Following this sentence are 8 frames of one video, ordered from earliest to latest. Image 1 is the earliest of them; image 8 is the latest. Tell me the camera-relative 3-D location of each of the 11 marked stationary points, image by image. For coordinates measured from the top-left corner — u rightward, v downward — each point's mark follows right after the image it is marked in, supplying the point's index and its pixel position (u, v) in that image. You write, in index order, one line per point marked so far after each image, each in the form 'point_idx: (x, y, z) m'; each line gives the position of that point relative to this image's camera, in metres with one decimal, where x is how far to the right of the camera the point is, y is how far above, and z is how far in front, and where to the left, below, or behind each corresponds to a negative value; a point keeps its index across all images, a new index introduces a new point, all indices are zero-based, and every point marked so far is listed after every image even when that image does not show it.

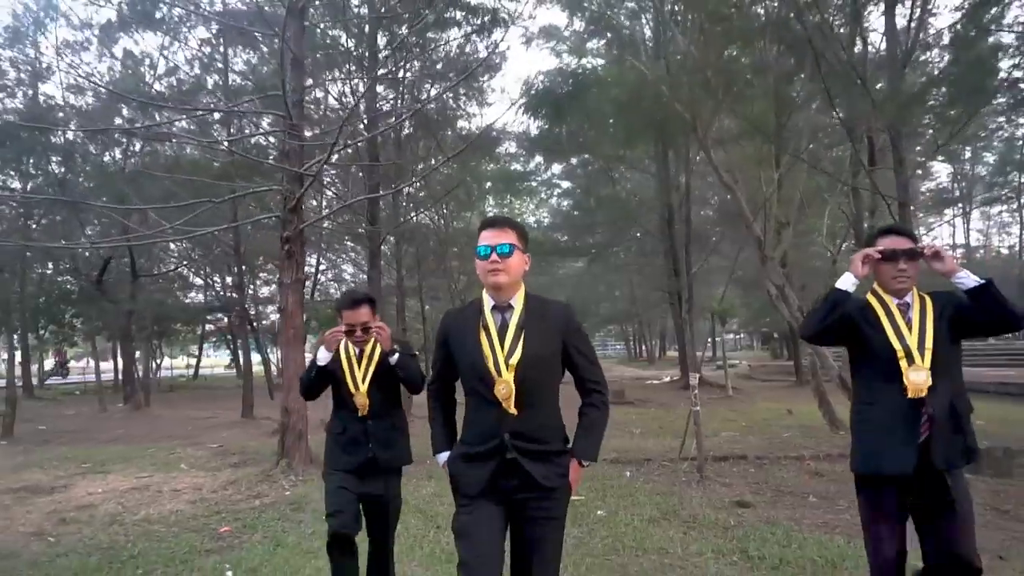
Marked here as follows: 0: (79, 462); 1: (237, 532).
0: (-4.6, -1.9, +7.6) m
1: (-1.8, -1.6, +4.7) m
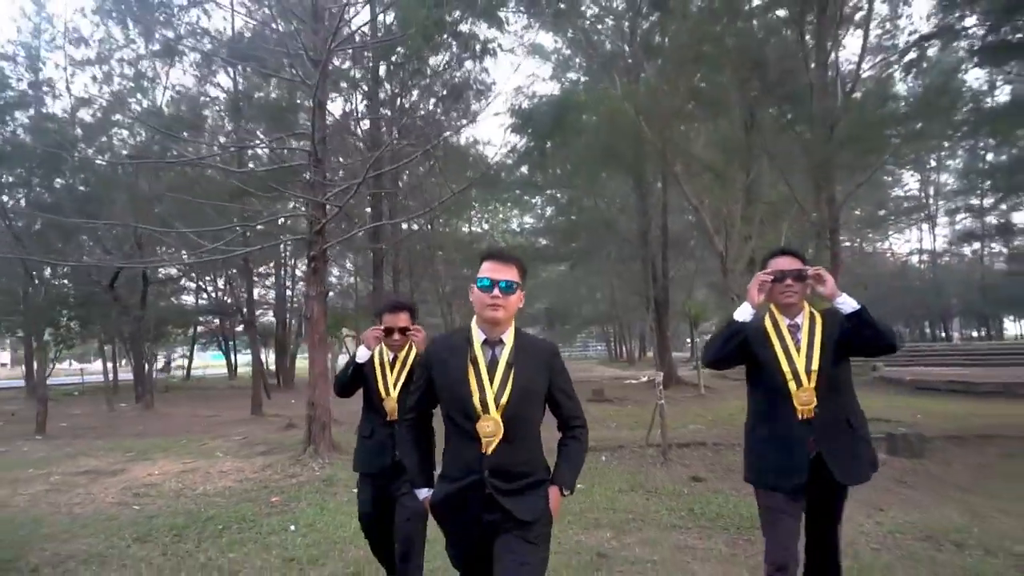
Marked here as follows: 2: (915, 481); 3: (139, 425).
0: (-4.7, -2.0, +8.6) m
1: (-1.9, -1.7, +5.7) m
2: (+3.6, -1.7, +6.2) m
3: (-6.7, -2.4, +12.6) m
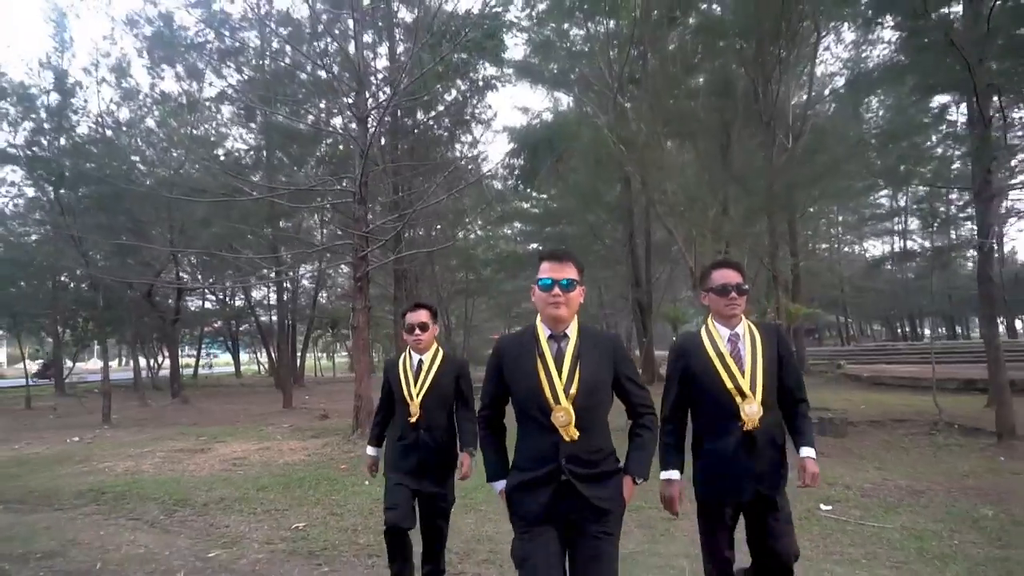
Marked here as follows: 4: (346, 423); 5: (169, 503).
0: (-4.6, -2.2, +10.3) m
1: (-1.7, -1.9, +7.5) m
2: (+3.7, -1.9, +8.1) m
3: (-6.7, -2.6, +14.3) m
4: (-2.6, -2.1, +11.1) m
5: (-2.9, -1.8, +5.9) m
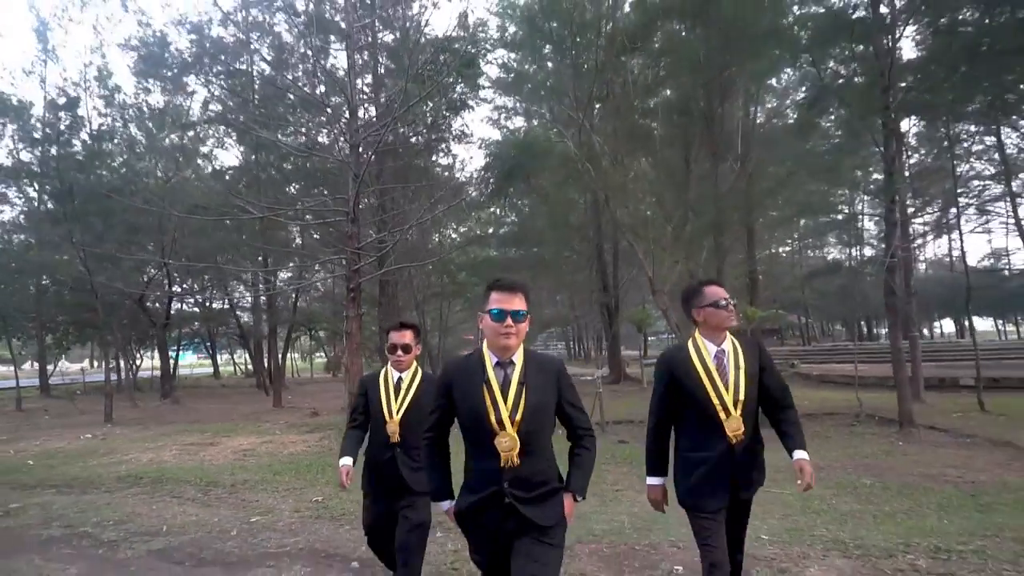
0: (-5.0, -2.3, +11.3) m
1: (-2.0, -2.1, +8.6) m
2: (+3.4, -2.1, +9.4) m
3: (-7.2, -2.8, +15.2) m
4: (-3.1, -2.3, +12.2) m
5: (-3.1, -1.9, +7.0) m
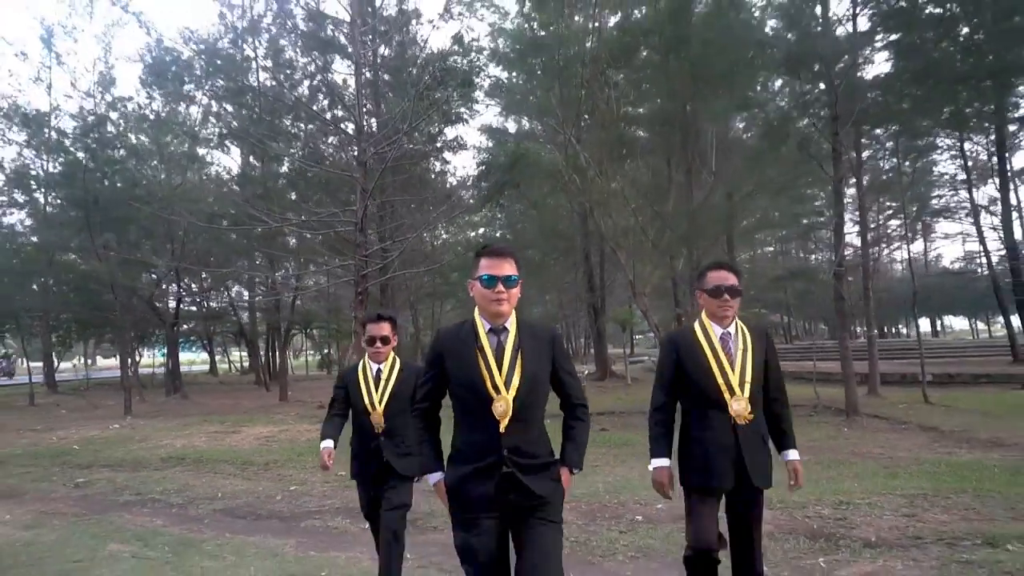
0: (-5.1, -2.4, +12.4) m
1: (-2.1, -2.1, +9.7) m
2: (+3.3, -2.1, +10.6) m
3: (-7.4, -2.8, +16.2) m
4: (-3.2, -2.3, +13.2) m
5: (-3.2, -2.0, +8.0) m
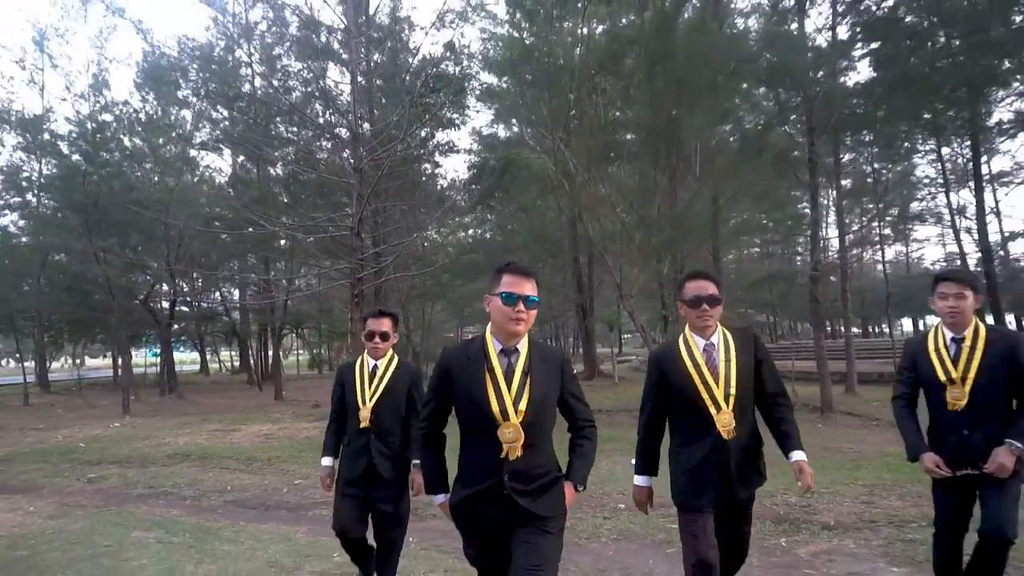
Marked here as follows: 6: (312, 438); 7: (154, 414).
0: (-5.3, -2.4, +12.7) m
1: (-2.2, -2.2, +10.1) m
2: (+3.2, -2.2, +11.1) m
3: (-7.6, -2.8, +16.5) m
4: (-3.4, -2.4, +13.6) m
5: (-3.3, -2.1, +8.4) m
6: (-2.9, -2.2, +10.2) m
7: (-7.7, -2.7, +15.0) m
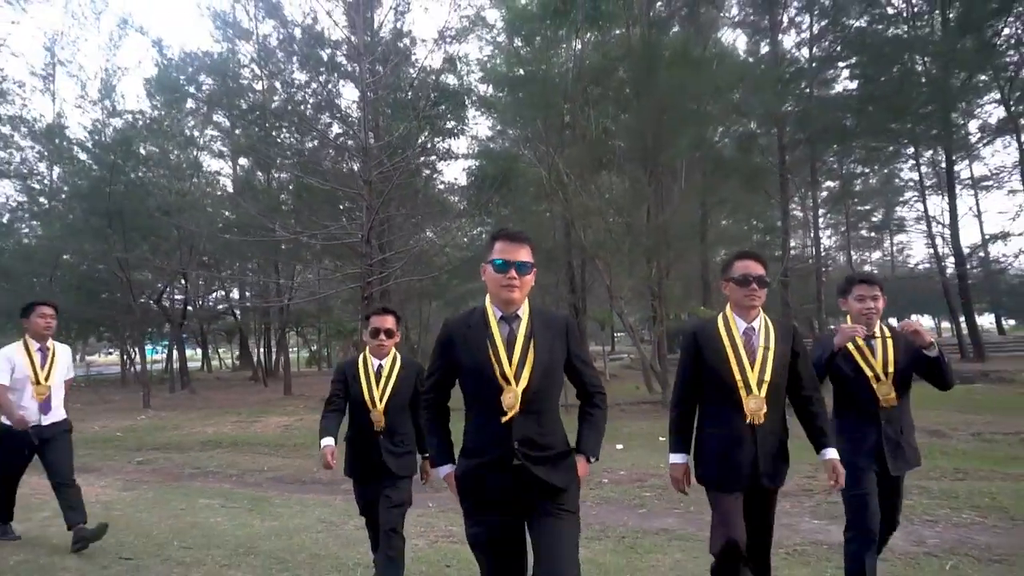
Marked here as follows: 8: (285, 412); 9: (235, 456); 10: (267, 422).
0: (-5.4, -2.5, +13.7) m
1: (-2.3, -2.3, +11.1) m
2: (+3.1, -2.2, +12.1) m
3: (-7.7, -2.9, +17.5) m
4: (-3.5, -2.4, +14.6) m
5: (-3.3, -2.1, +9.4) m
6: (-3.0, -2.3, +11.2) m
7: (-7.7, -2.8, +15.9) m
8: (-4.5, -2.4, +13.7) m
9: (-3.4, -2.1, +8.6) m
10: (-4.1, -2.3, +11.9) m
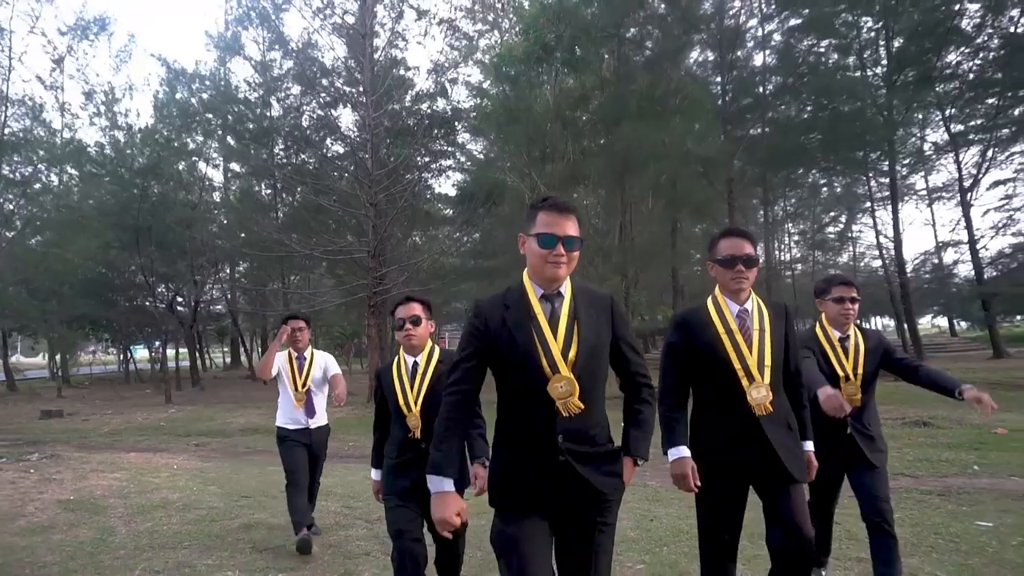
0: (-5.7, -2.7, +15.5) m
1: (-2.5, -2.5, +13.0) m
2: (+2.9, -2.5, +14.2) m
3: (-8.1, -3.0, +19.2) m
4: (-3.8, -2.6, +16.5) m
5: (-3.5, -2.3, +11.3) m
6: (-3.2, -2.5, +13.1) m
7: (-8.1, -2.9, +17.7) m
8: (-4.8, -2.6, +15.5) m
9: (-3.6, -2.3, +10.5) m
10: (-4.4, -2.5, +13.7) m
